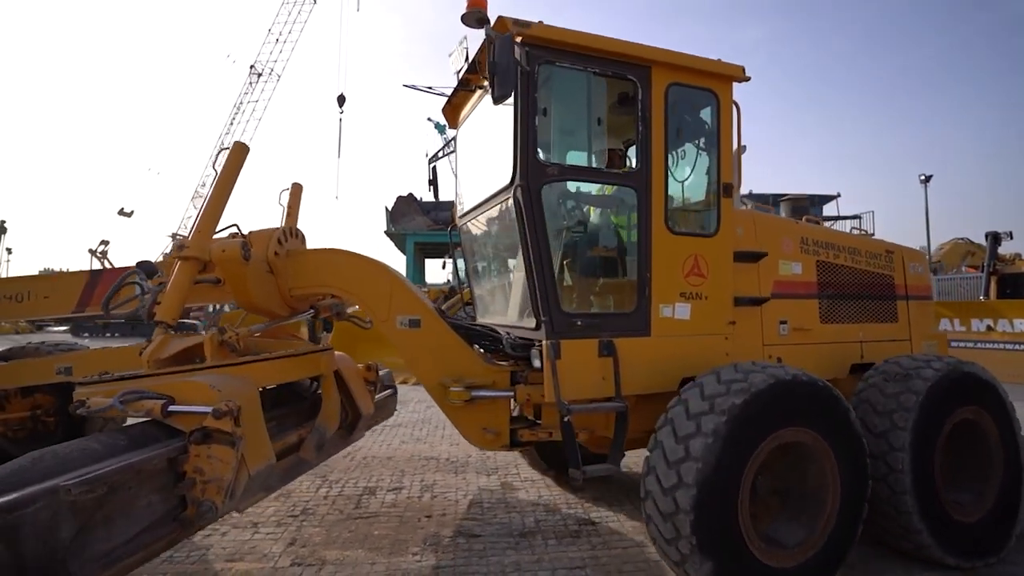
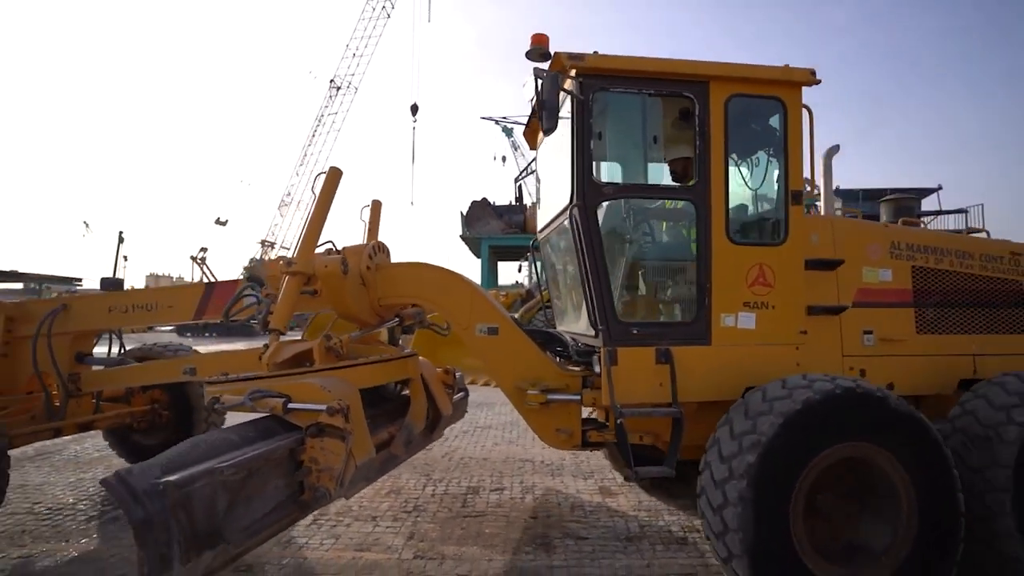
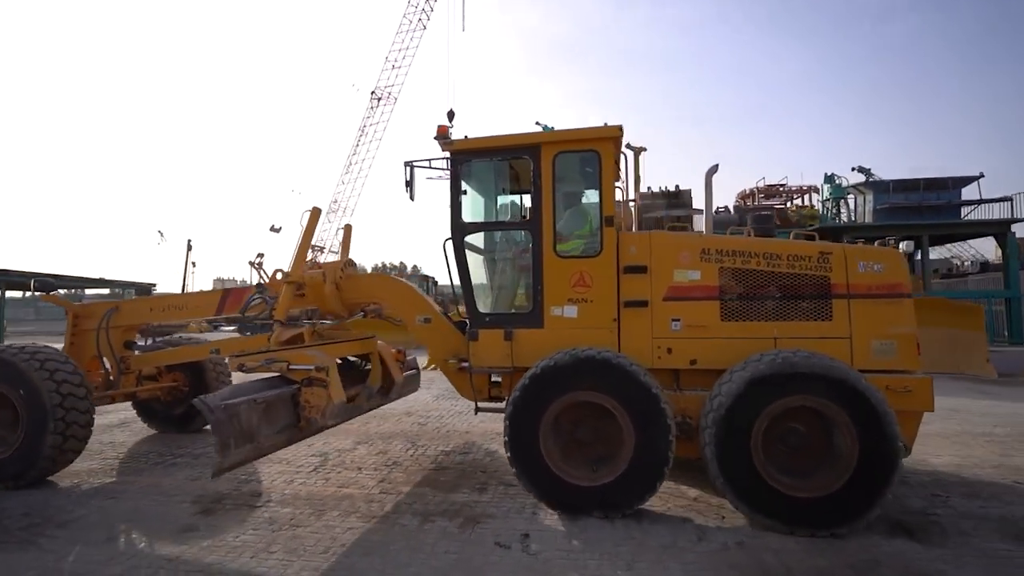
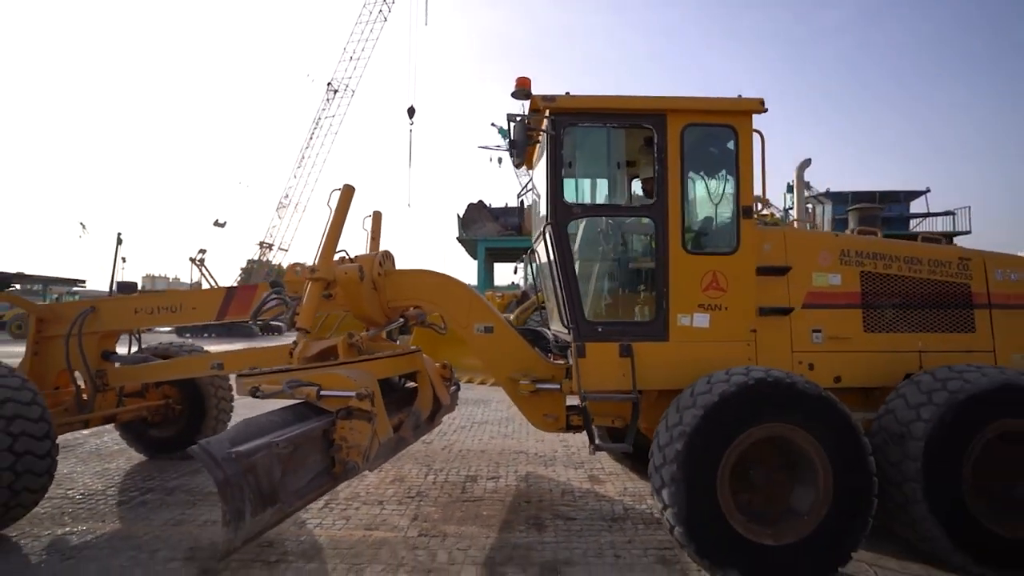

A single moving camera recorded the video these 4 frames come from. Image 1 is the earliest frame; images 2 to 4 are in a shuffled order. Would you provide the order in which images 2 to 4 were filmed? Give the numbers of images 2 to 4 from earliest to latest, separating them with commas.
2, 4, 3
